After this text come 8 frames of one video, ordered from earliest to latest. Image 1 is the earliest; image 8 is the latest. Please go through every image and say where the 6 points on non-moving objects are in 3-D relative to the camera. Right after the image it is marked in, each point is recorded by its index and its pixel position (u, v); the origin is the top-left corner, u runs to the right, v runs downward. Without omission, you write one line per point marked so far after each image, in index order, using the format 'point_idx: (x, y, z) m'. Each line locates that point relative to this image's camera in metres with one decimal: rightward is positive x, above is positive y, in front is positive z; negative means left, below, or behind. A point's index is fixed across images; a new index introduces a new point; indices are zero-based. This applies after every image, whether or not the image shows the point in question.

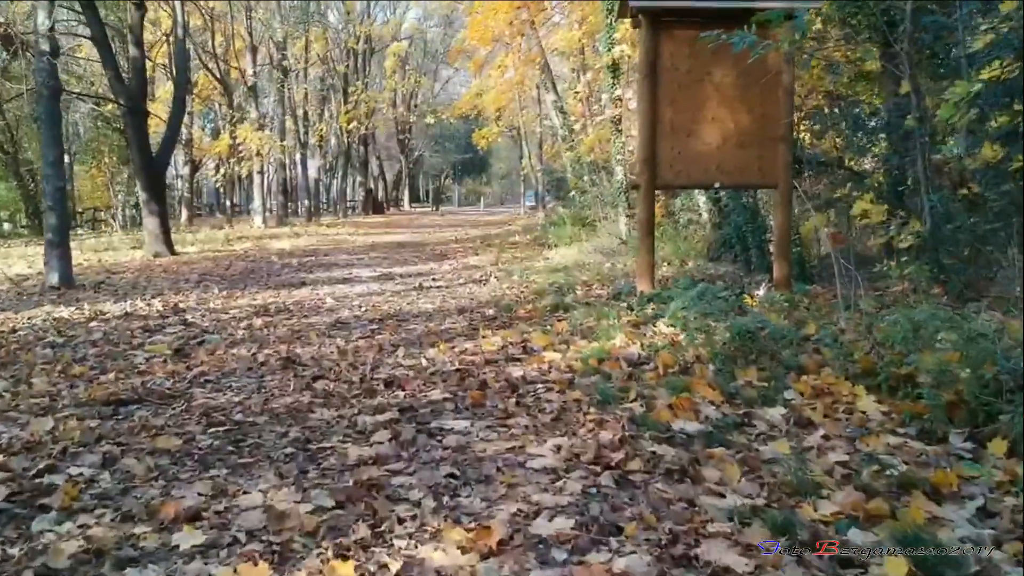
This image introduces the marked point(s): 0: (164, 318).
0: (-2.9, -0.3, +8.0) m
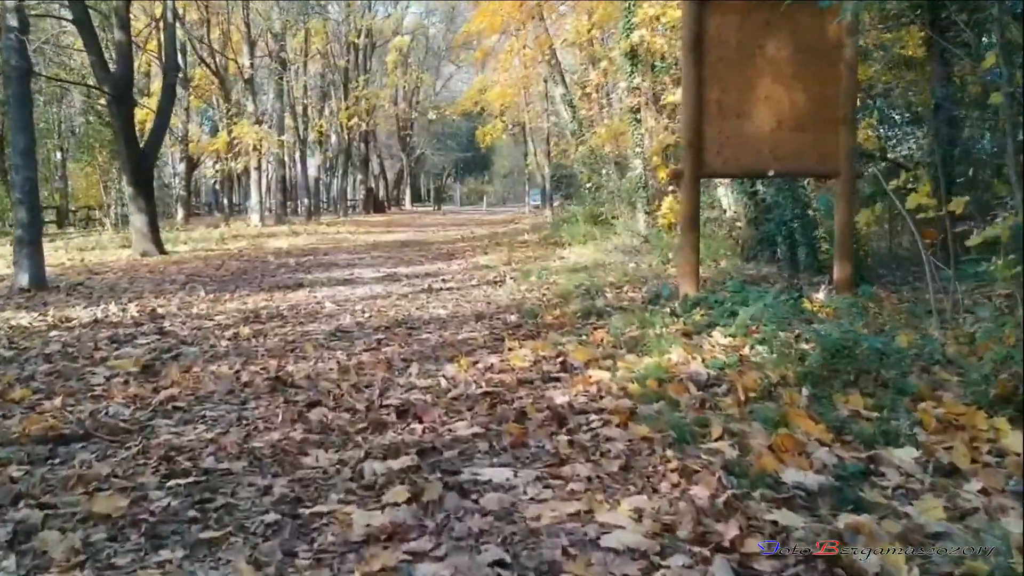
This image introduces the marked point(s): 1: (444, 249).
0: (-2.7, -0.3, +6.9) m
1: (-1.3, +0.7, +17.6) m
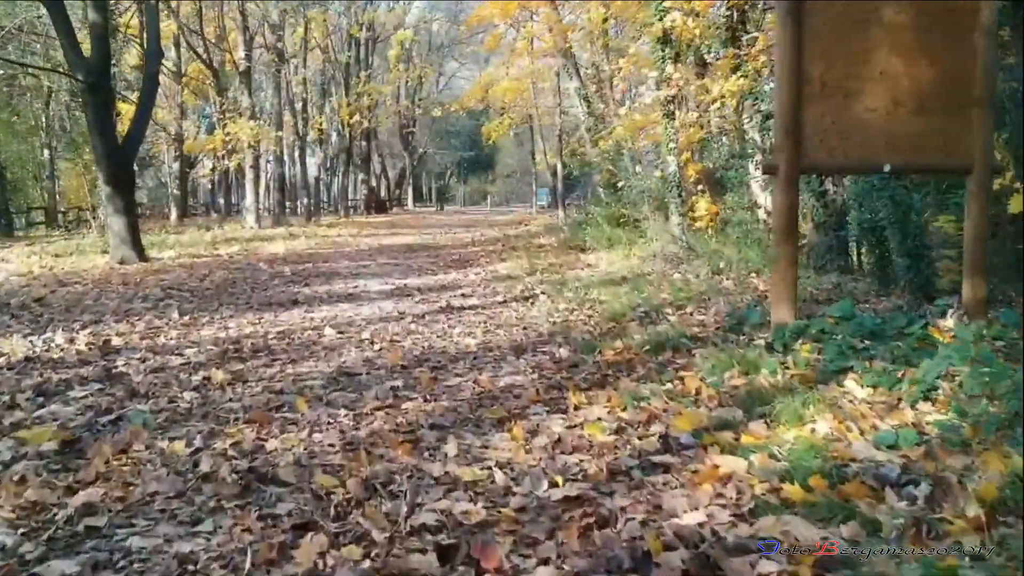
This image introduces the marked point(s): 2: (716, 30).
0: (-2.4, -0.4, +5.3) m
1: (-1.0, +0.5, +16.0) m
2: (+3.0, +3.9, +14.2) m
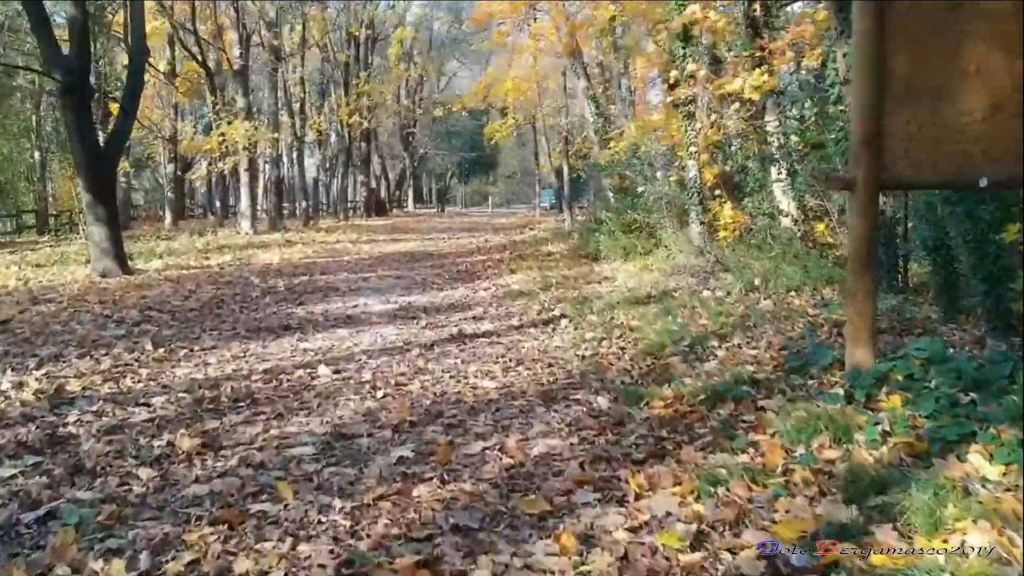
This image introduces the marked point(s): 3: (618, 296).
0: (-2.3, -0.6, +4.4) m
1: (-0.8, +0.3, +15.1) m
2: (+3.2, +3.7, +13.3) m
3: (+1.1, -0.1, +10.1) m
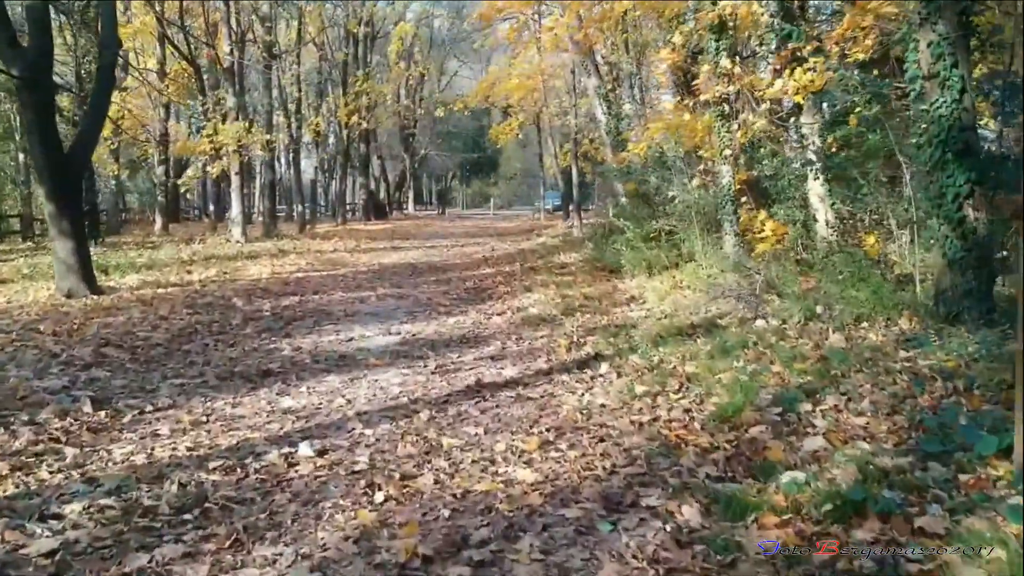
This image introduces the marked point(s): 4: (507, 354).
0: (-2.1, -0.9, +3.0) m
1: (-0.6, +0.1, +13.7) m
2: (+3.3, +3.4, +11.9) m
3: (+1.3, -0.3, +8.7) m
4: (0.0, -0.5, +7.4) m
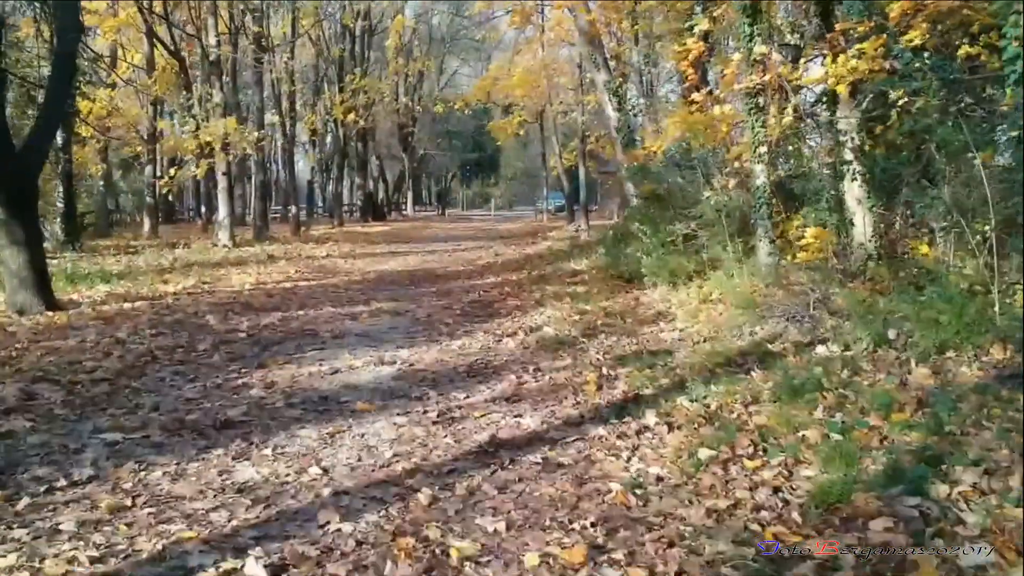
0: (-2.0, -1.1, +1.7) m
1: (-0.5, -0.1, +12.4) m
2: (+3.5, +3.2, +10.6) m
3: (+1.4, -0.5, +7.4) m
4: (+0.1, -0.7, +6.1) m
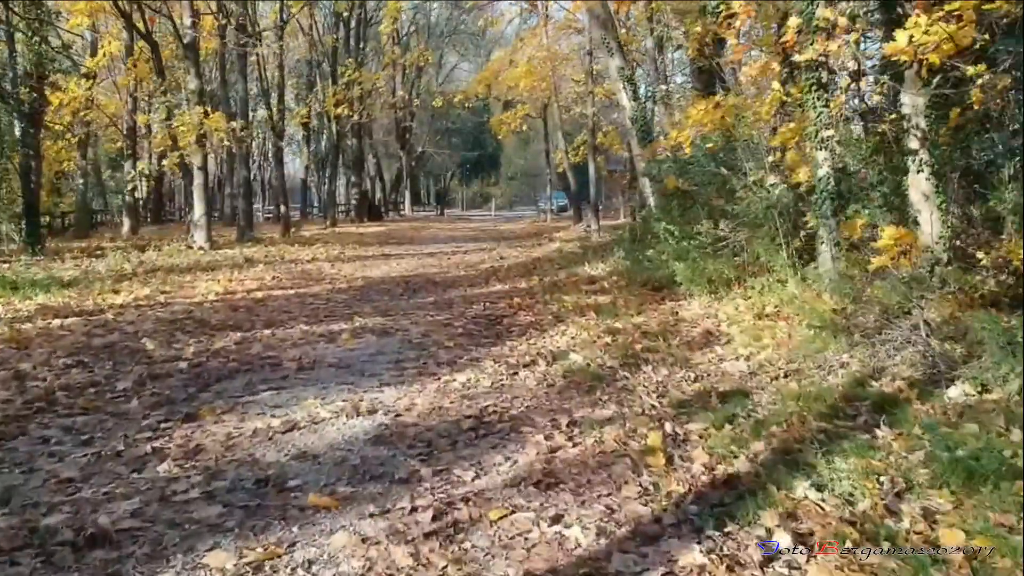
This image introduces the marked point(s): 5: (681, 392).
0: (-1.8, -1.2, -0.3) m
1: (-0.4, -0.2, +10.4) m
2: (+3.6, +3.1, +8.6) m
3: (+1.6, -0.6, +5.4) m
4: (+0.2, -0.8, +4.2) m
5: (+1.0, -0.6, +5.8) m
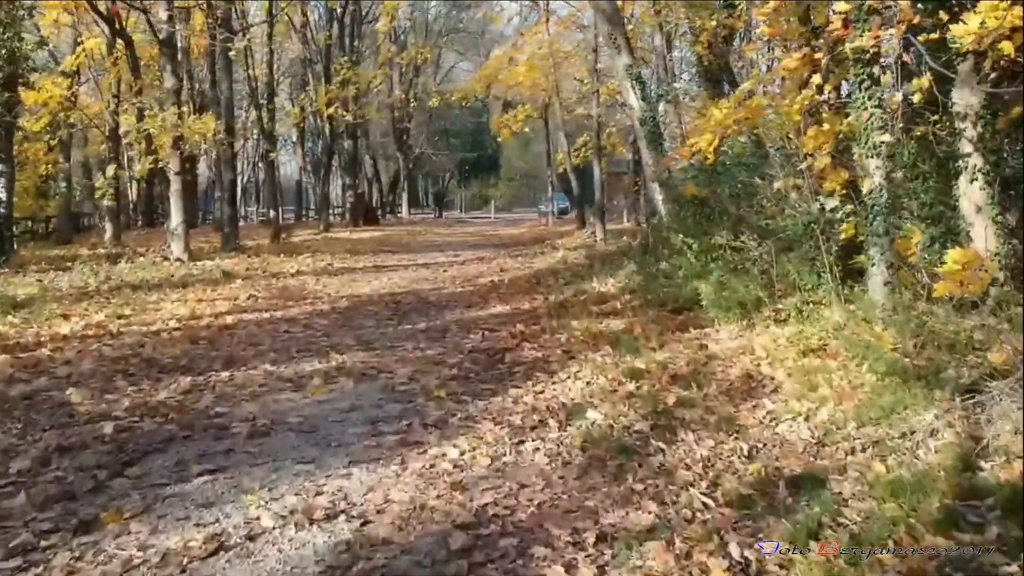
0: (-1.8, -1.4, -1.6) m
1: (-0.4, -0.4, +9.1) m
2: (+3.6, +2.9, +7.3) m
3: (+1.6, -0.9, +4.1) m
4: (+0.2, -1.0, +2.9) m
5: (+1.1, -0.9, +4.5) m
